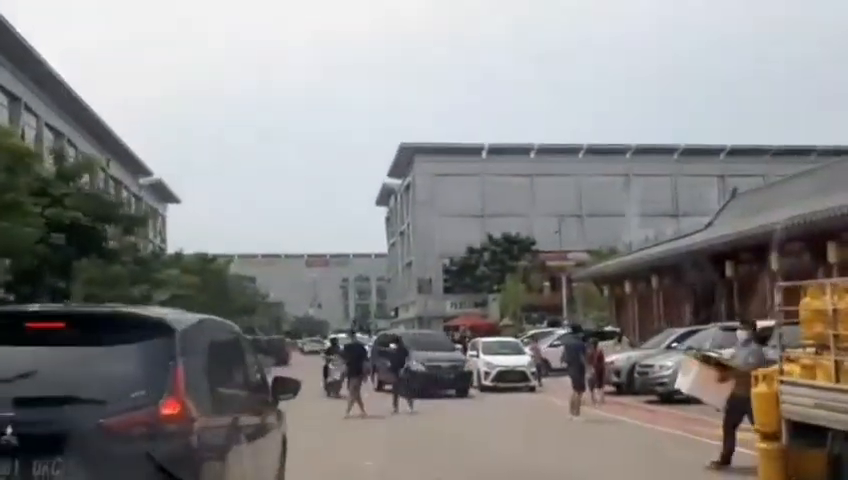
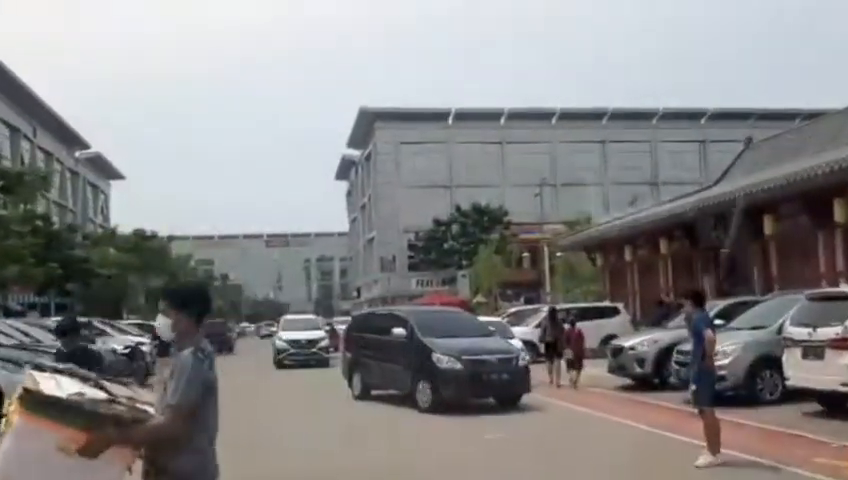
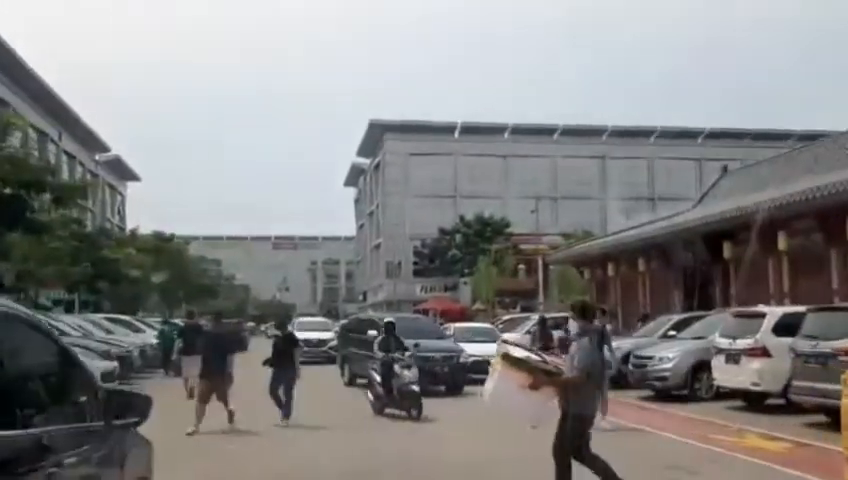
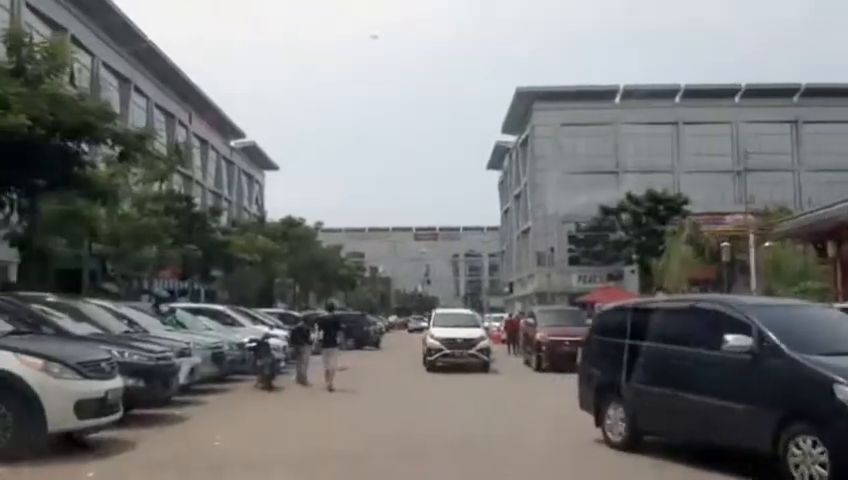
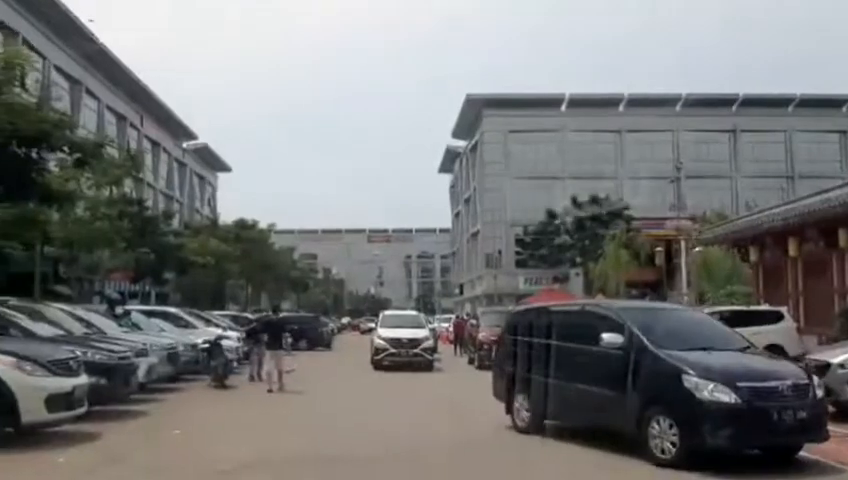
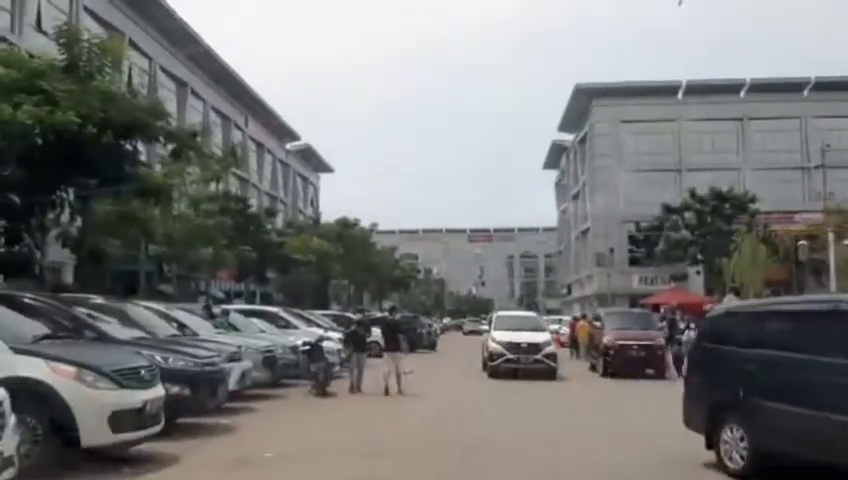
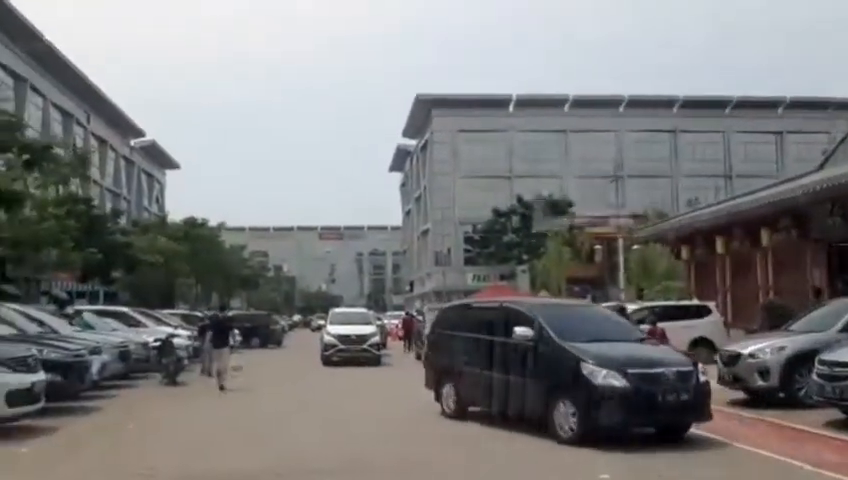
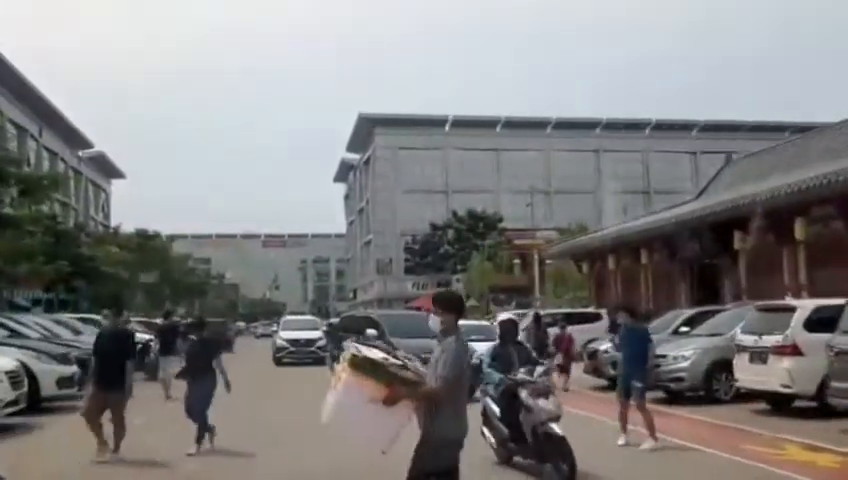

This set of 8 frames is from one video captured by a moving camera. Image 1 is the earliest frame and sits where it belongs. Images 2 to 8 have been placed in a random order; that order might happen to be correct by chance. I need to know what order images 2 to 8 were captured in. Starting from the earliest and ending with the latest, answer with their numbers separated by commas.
3, 8, 2, 7, 5, 4, 6
